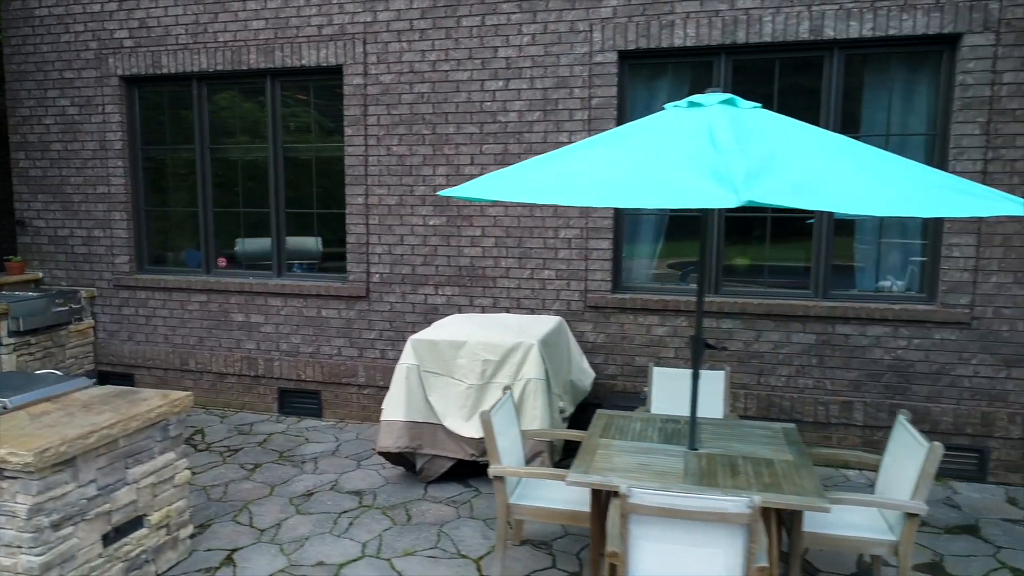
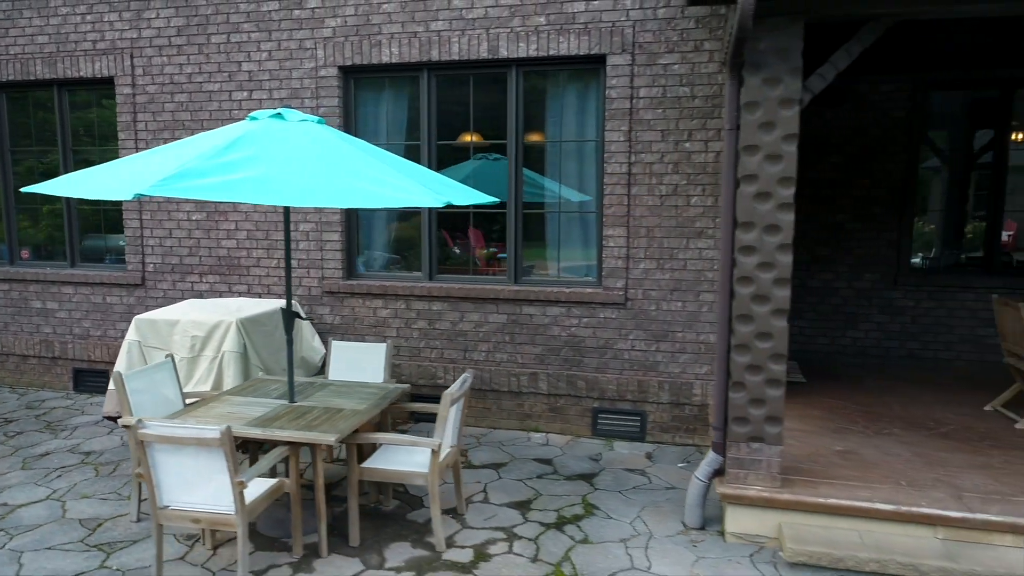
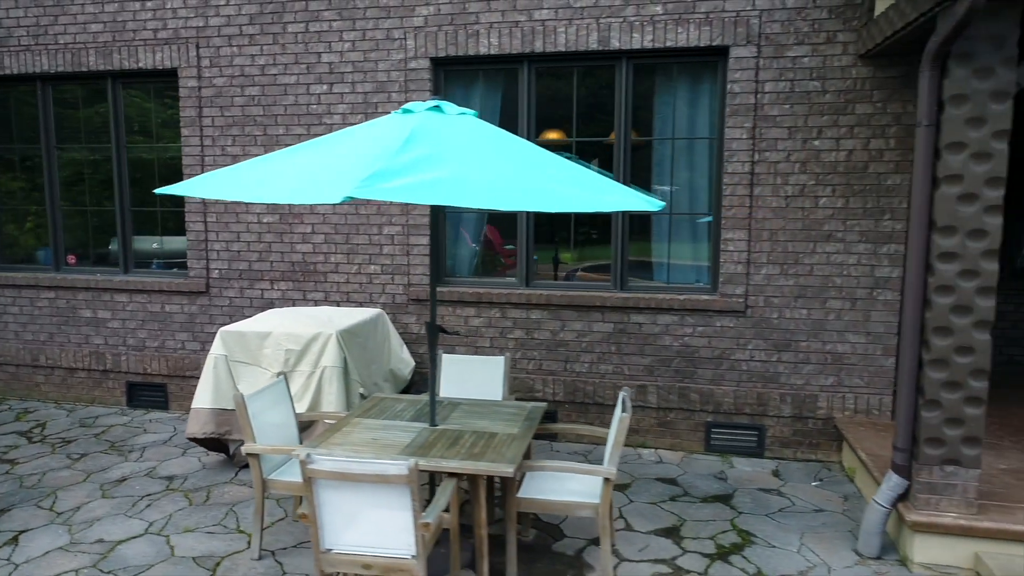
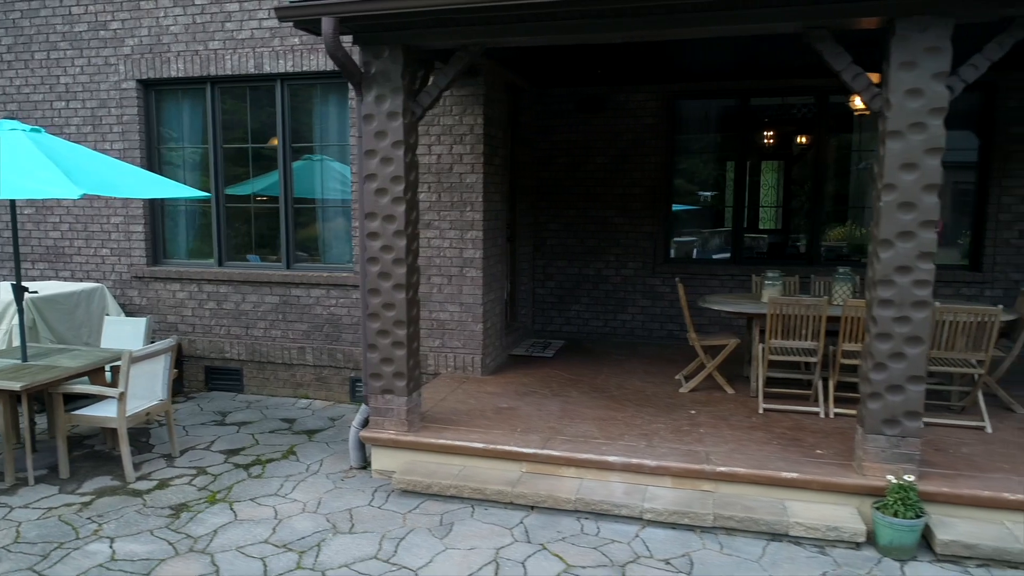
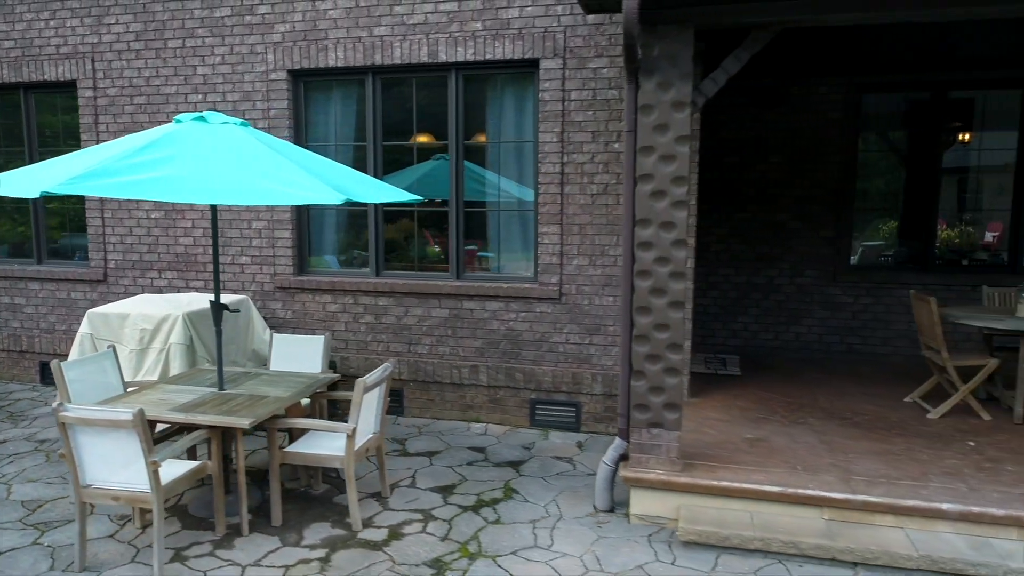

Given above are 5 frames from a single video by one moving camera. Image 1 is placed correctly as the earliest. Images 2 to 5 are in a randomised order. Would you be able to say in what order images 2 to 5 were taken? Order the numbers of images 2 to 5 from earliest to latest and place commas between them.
3, 2, 5, 4
